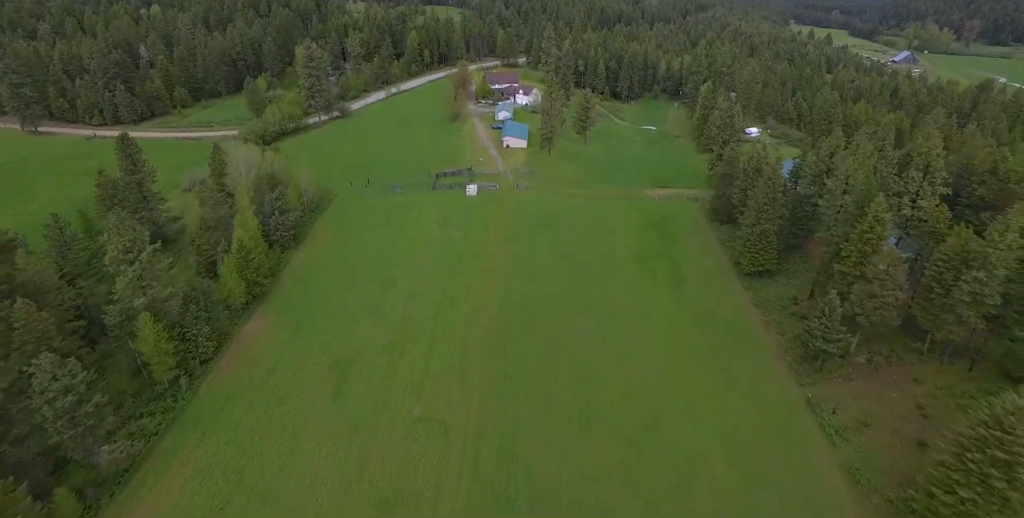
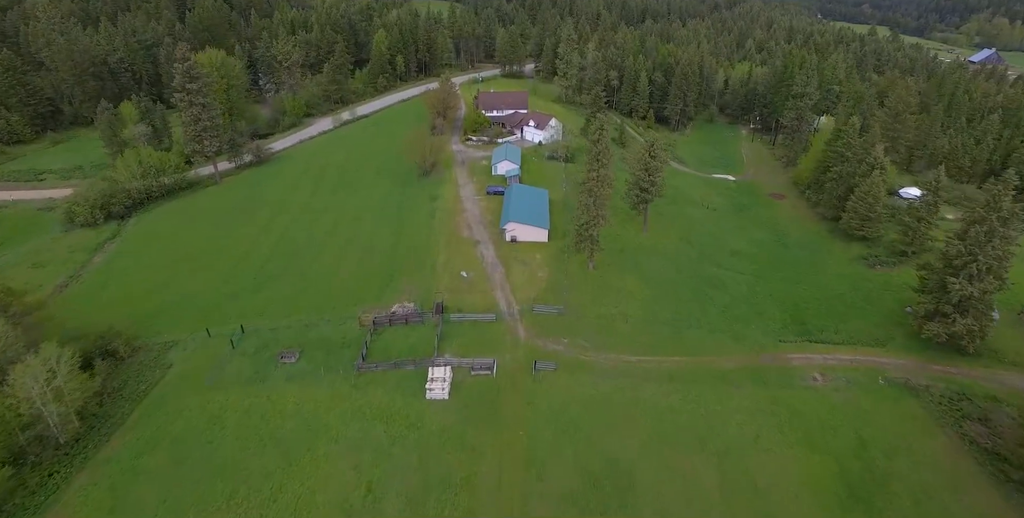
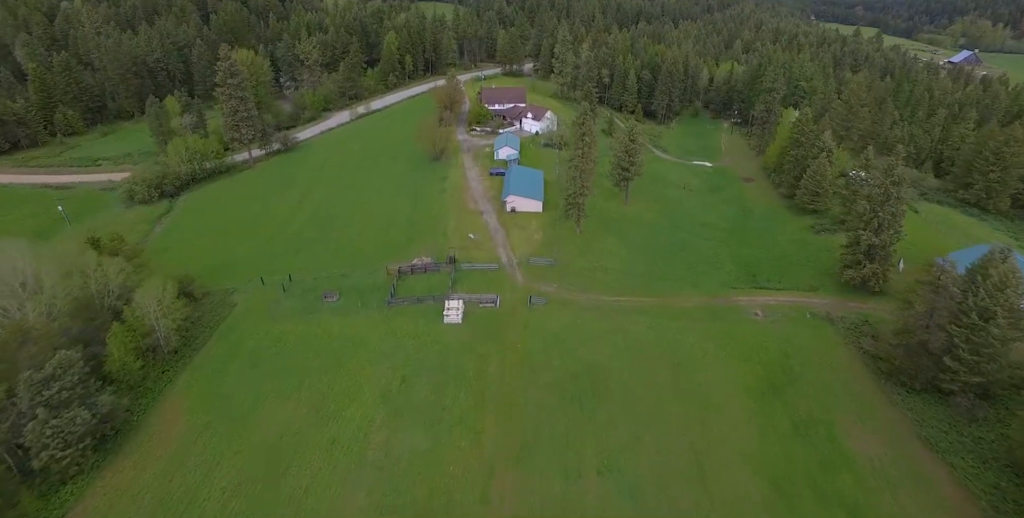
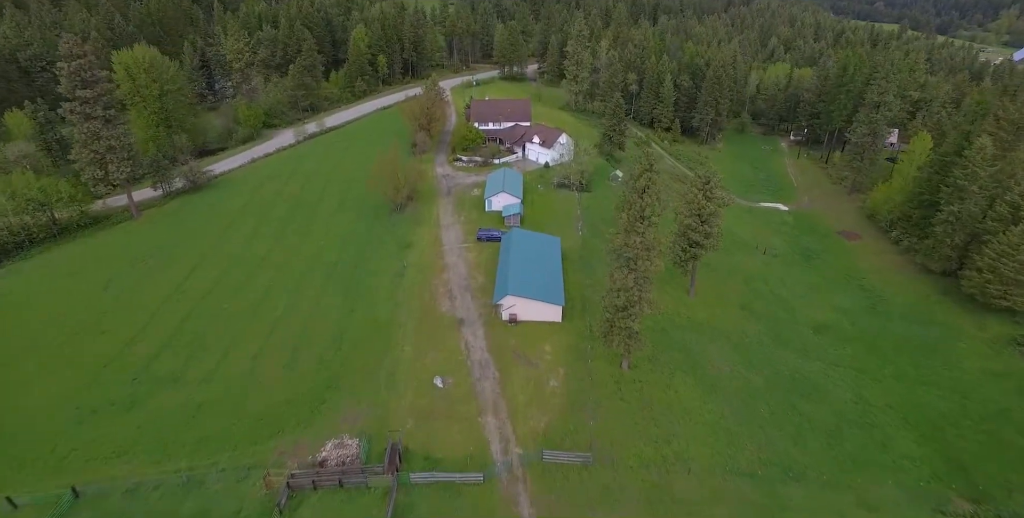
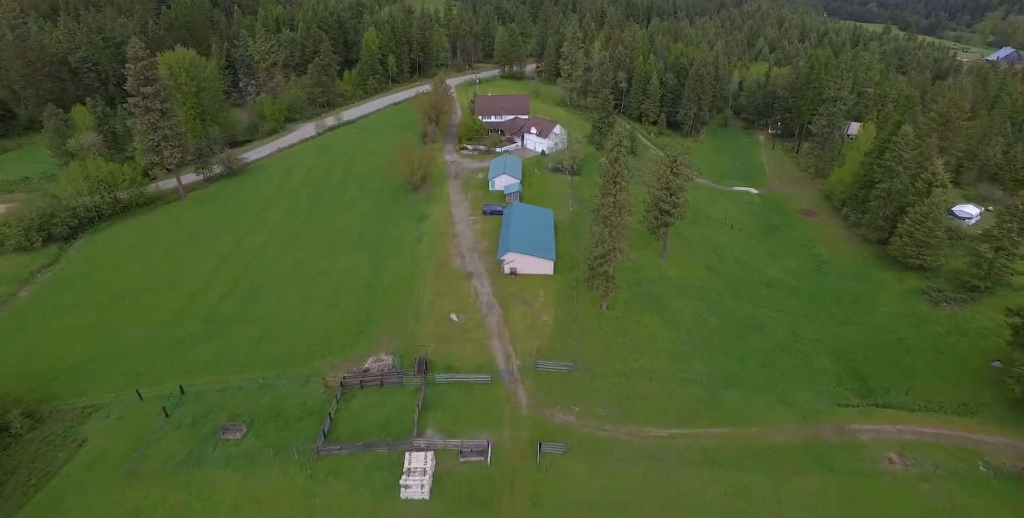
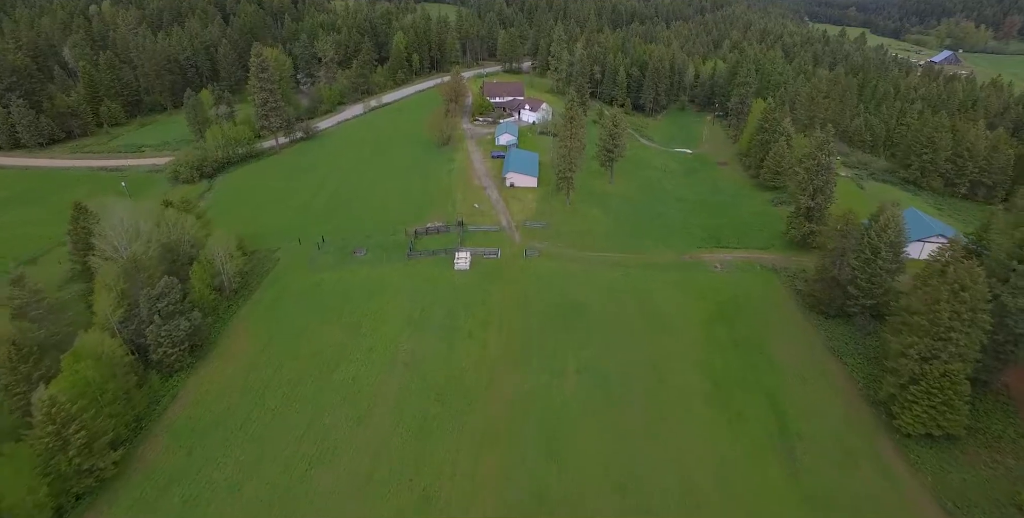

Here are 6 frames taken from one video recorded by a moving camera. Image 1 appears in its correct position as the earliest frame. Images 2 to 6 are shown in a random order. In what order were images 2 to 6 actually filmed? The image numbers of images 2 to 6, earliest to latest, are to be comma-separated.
6, 3, 2, 5, 4
